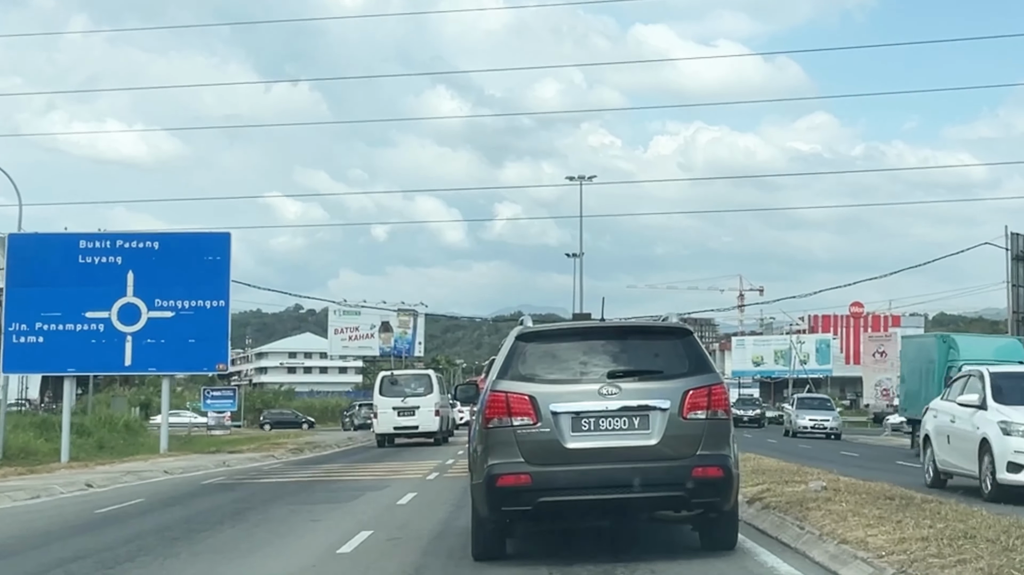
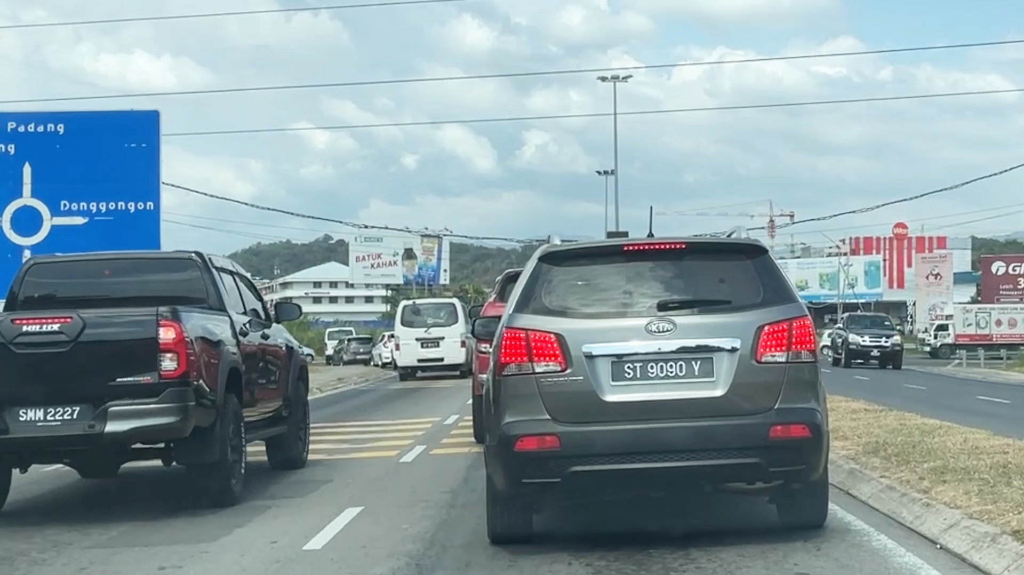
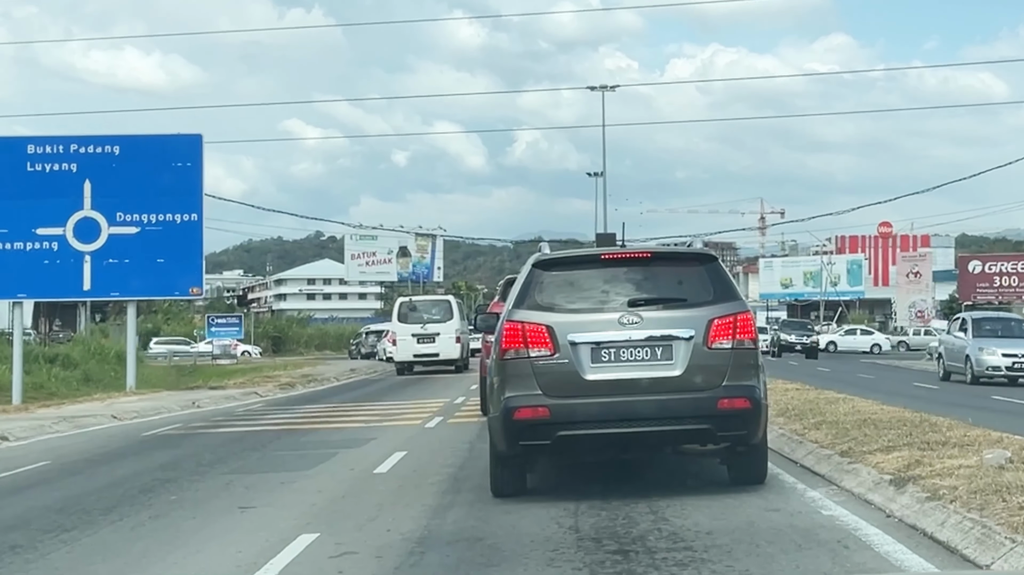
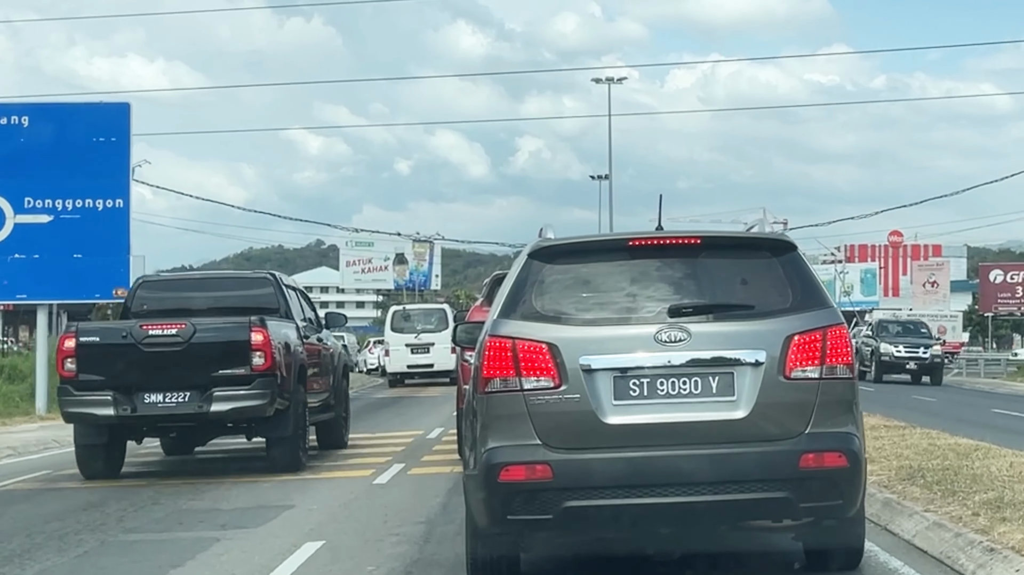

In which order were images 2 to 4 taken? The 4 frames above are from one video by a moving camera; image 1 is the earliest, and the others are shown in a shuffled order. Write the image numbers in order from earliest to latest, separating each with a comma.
3, 2, 4
